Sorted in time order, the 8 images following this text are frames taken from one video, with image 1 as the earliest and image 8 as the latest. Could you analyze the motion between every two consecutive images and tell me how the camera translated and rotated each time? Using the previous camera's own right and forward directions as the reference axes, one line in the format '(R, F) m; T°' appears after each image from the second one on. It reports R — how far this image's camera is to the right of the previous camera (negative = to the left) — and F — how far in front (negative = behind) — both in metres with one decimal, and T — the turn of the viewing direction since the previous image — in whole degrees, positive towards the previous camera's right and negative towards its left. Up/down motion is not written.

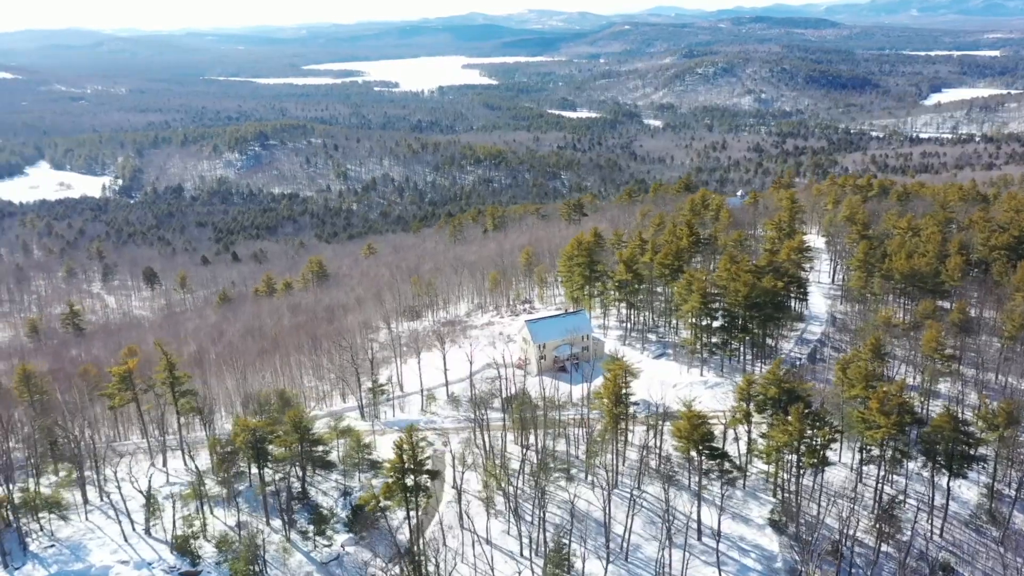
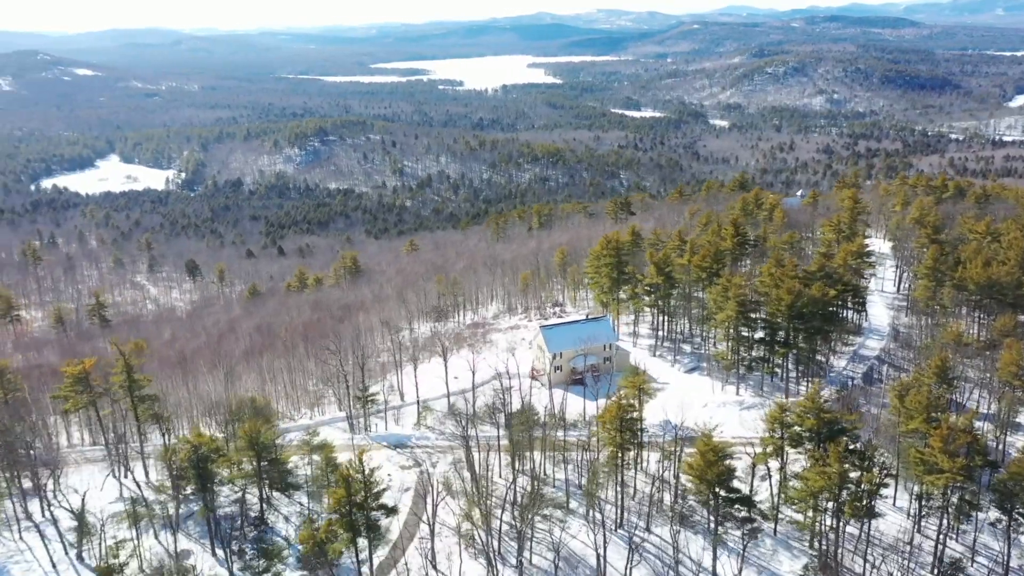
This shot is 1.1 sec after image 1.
(+2.4, +4.8) m; -4°
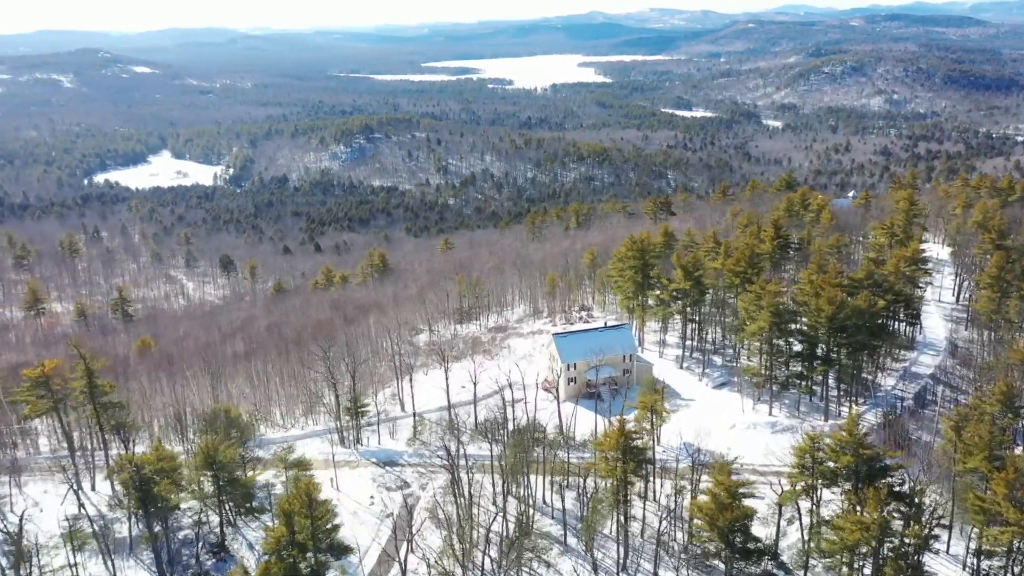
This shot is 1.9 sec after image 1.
(+1.7, +3.6) m; -3°
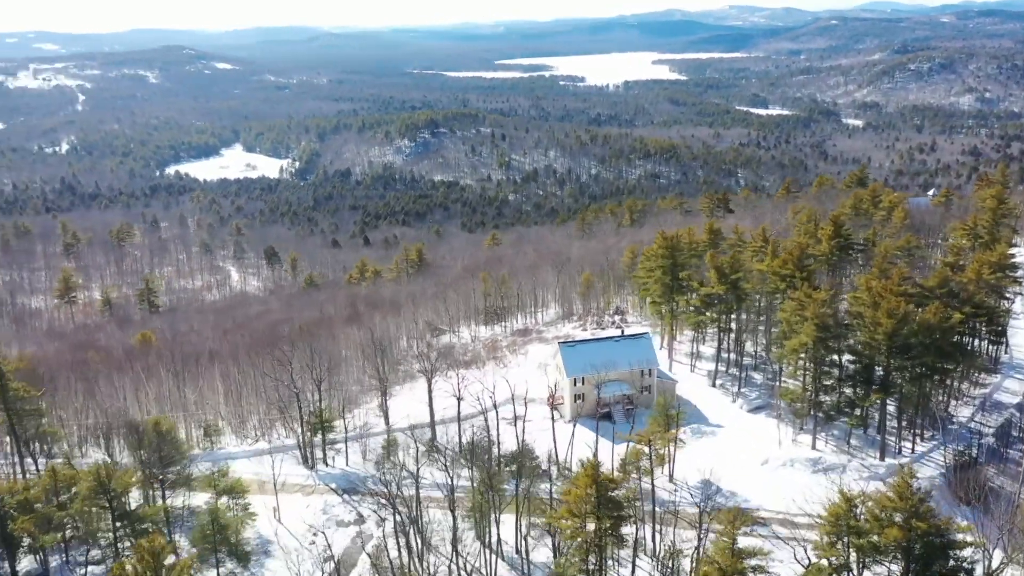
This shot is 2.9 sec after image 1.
(+2.7, +5.3) m; -5°
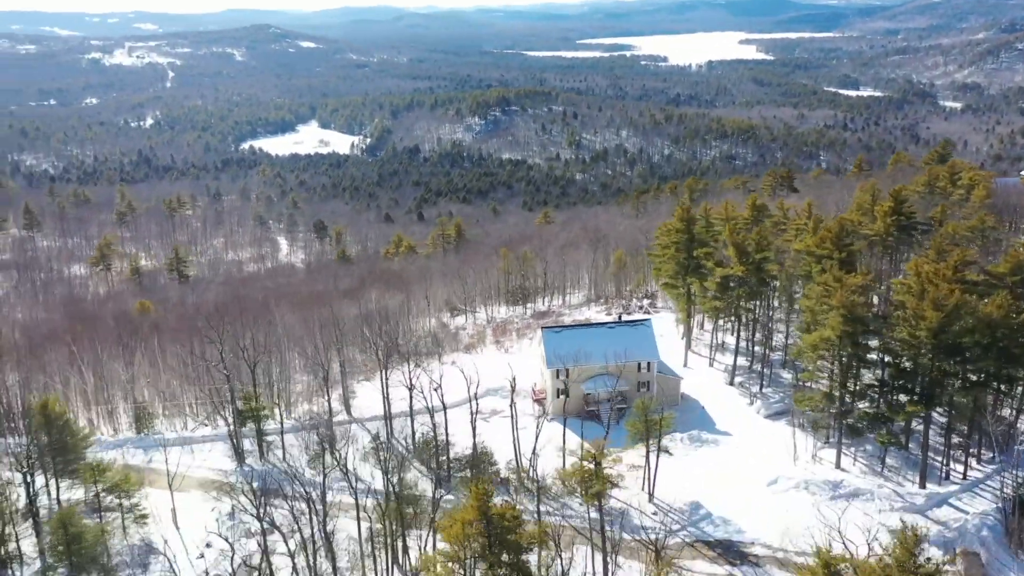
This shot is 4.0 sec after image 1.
(+3.4, +4.8) m; -5°
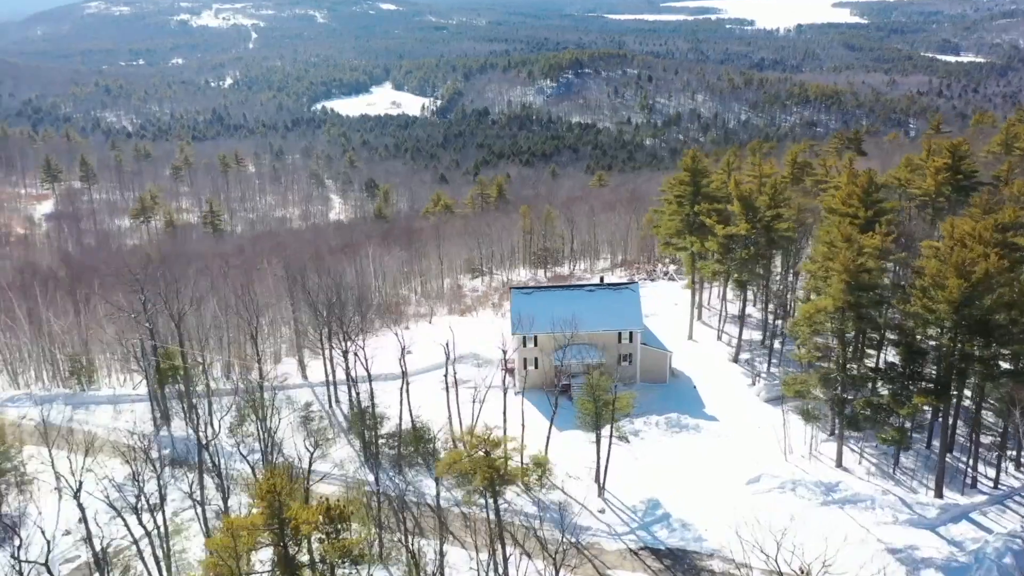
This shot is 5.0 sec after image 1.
(+3.2, +3.6) m; -5°
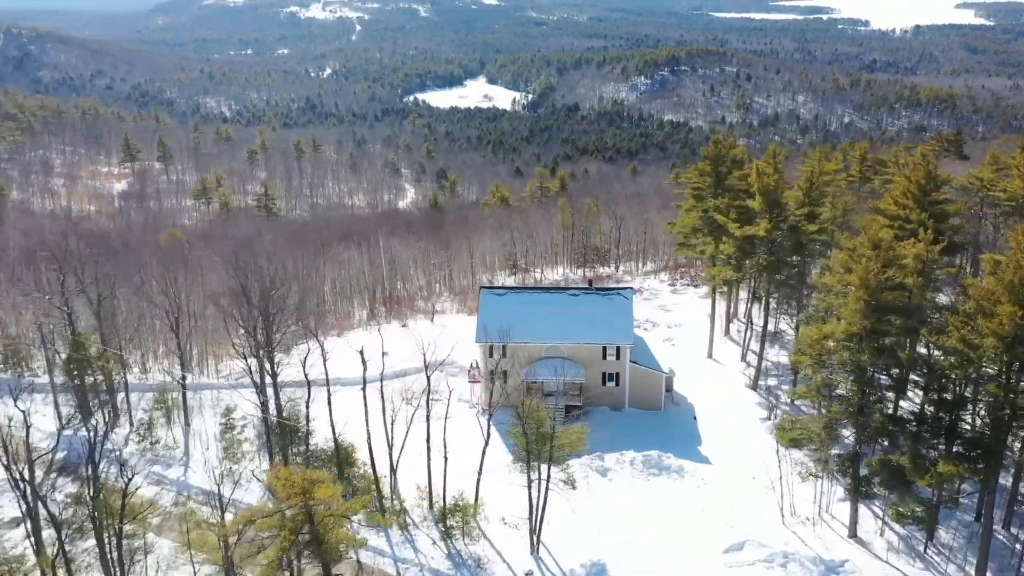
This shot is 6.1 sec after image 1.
(+3.0, +3.8) m; -6°
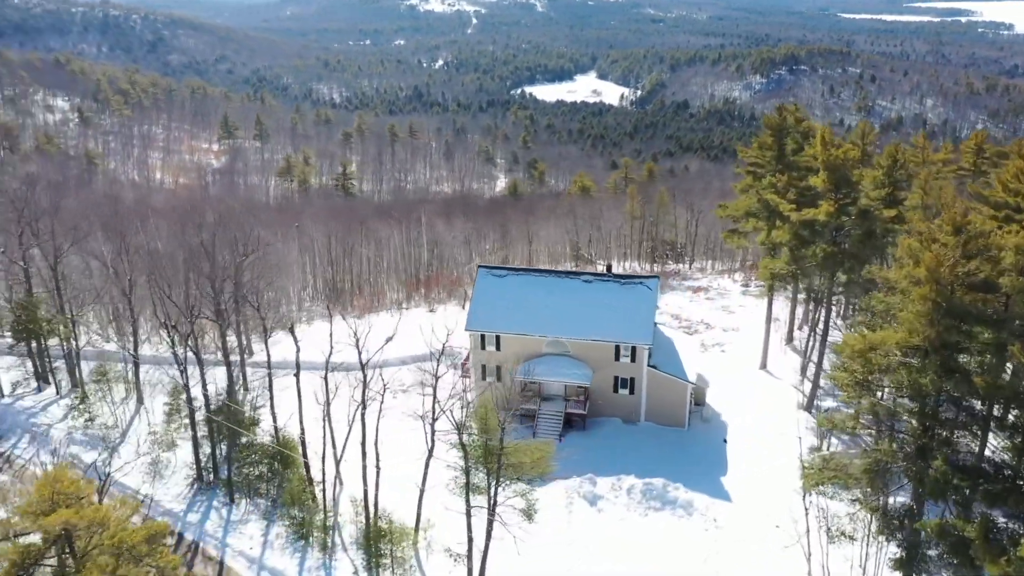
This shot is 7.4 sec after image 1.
(+2.1, +3.4) m; -7°
